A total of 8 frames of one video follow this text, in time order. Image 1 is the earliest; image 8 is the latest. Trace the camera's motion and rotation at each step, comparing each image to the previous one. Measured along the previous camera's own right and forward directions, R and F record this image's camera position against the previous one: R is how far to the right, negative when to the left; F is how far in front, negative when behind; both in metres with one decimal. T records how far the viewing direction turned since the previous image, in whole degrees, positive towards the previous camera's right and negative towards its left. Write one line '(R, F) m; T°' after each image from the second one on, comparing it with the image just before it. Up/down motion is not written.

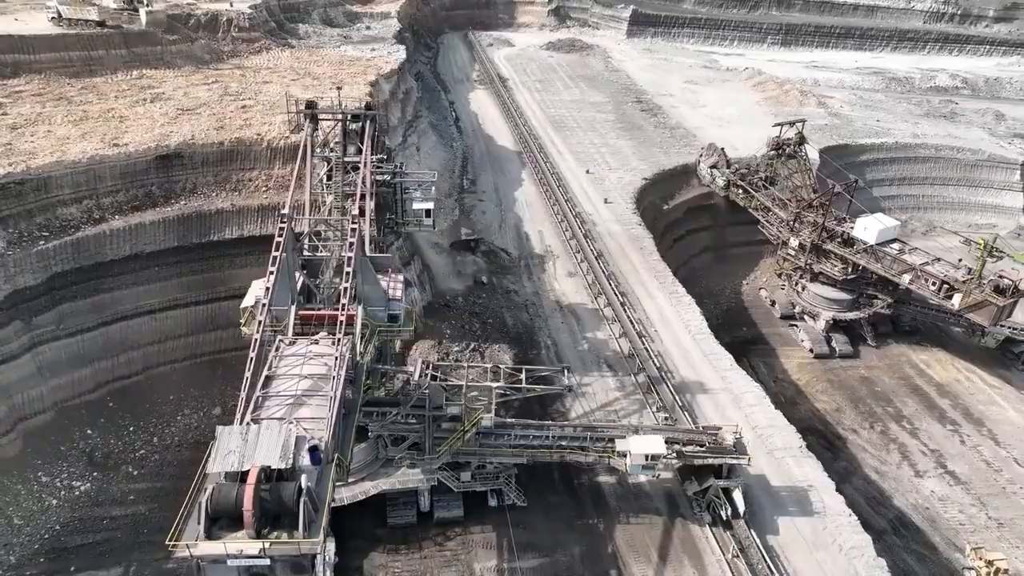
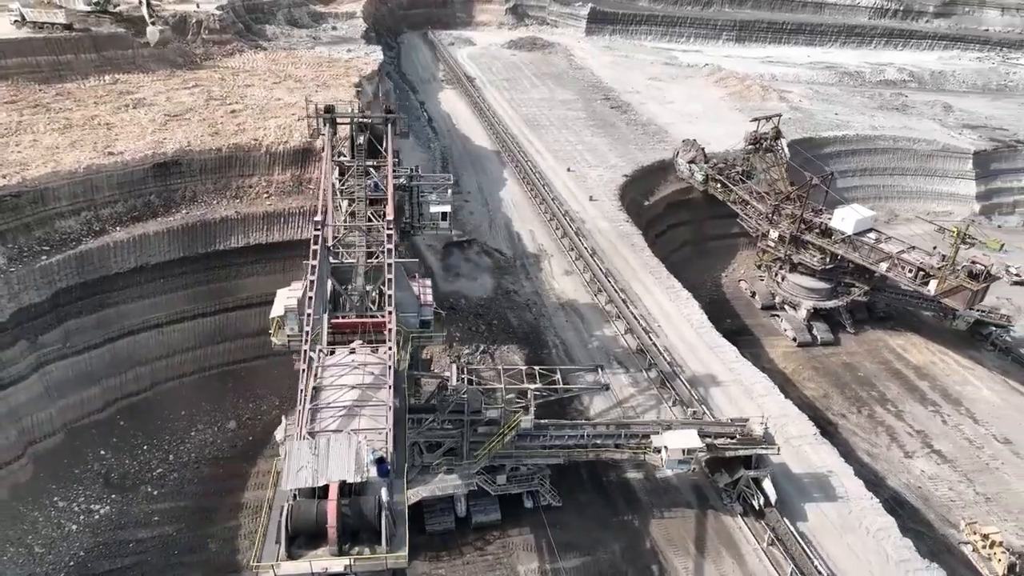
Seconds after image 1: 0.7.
(-2.0, +0.1) m; +4°
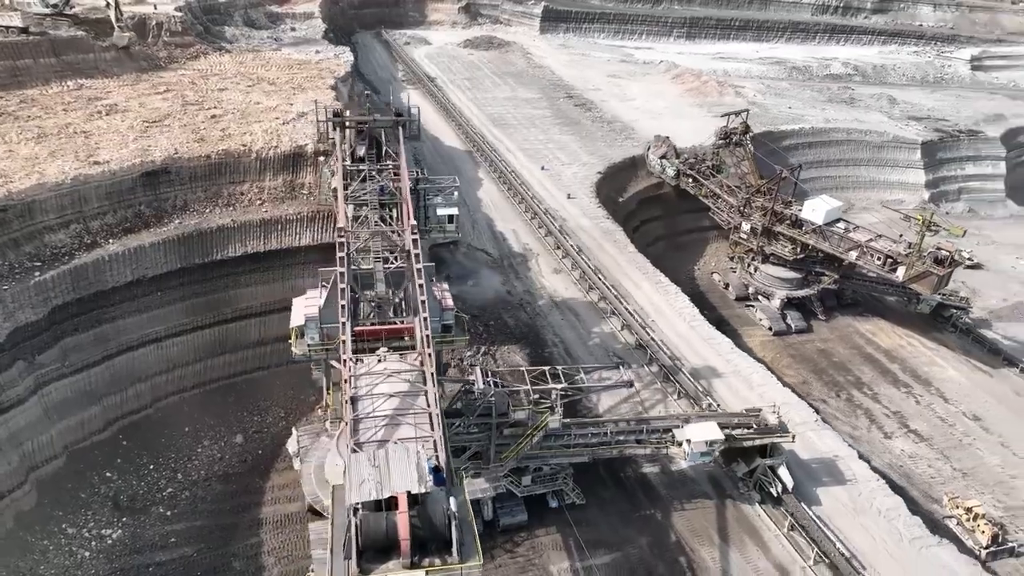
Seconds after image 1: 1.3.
(-1.8, +0.1) m; +4°
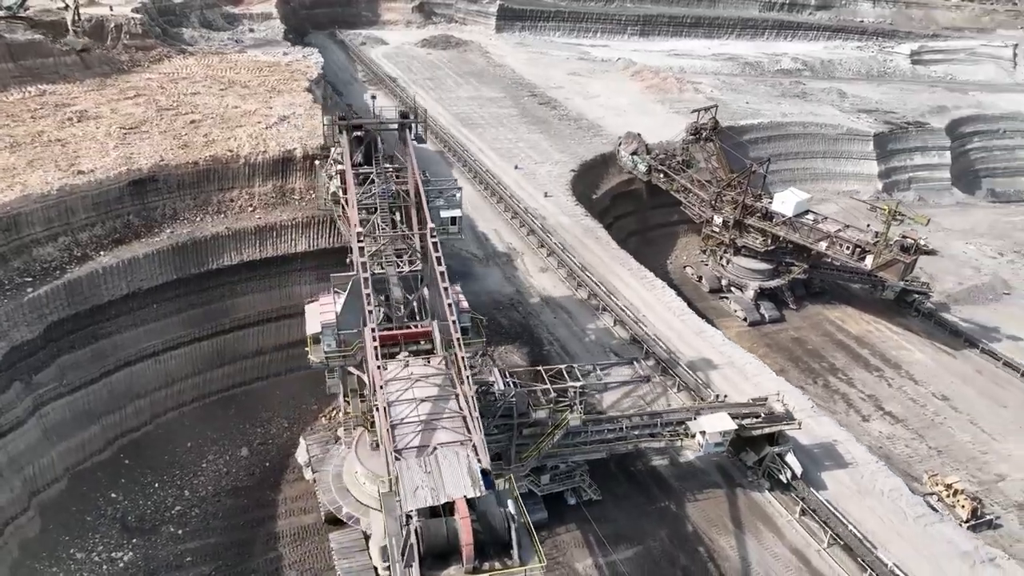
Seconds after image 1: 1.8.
(-1.6, 0.0) m; +4°
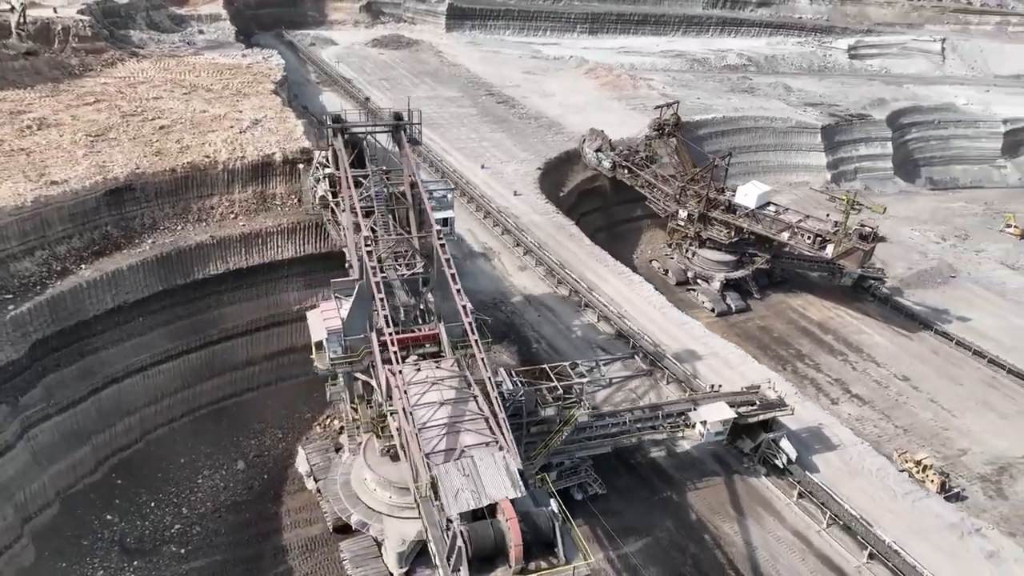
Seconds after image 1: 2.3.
(-1.4, 0.0) m; +4°
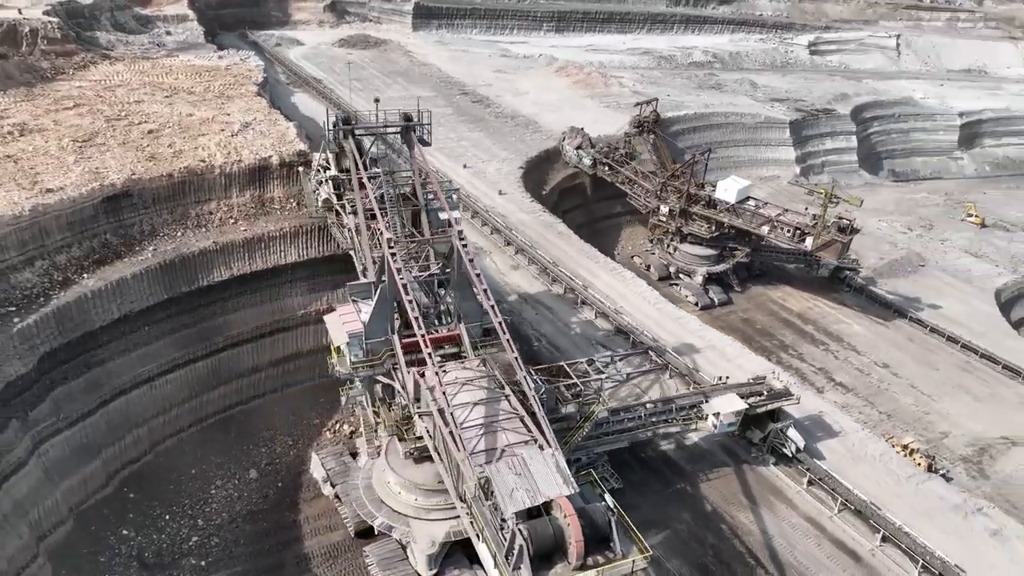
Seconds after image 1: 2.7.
(-1.4, 0.0) m; +3°
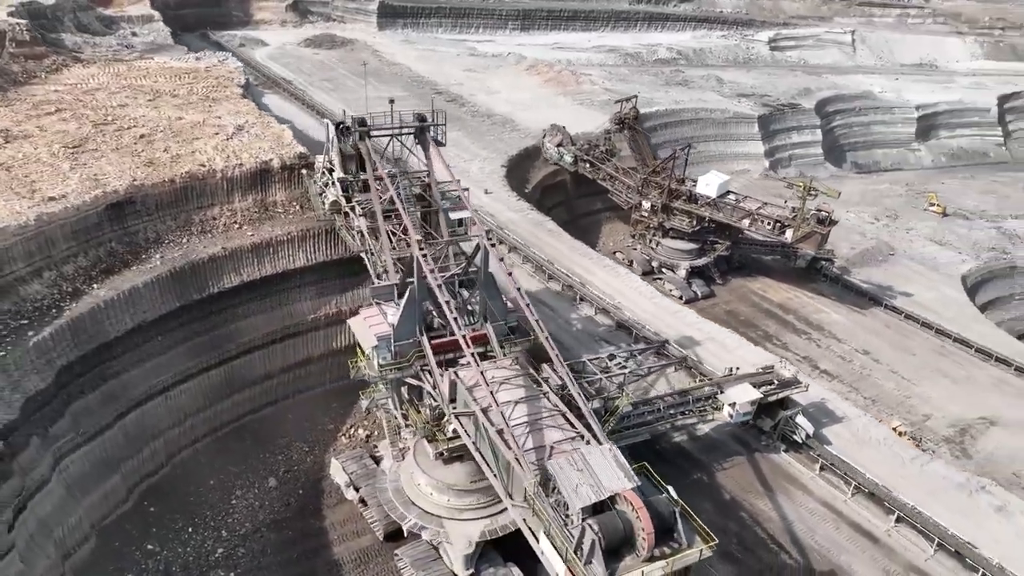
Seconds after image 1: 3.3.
(-1.6, 0.0) m; +3°
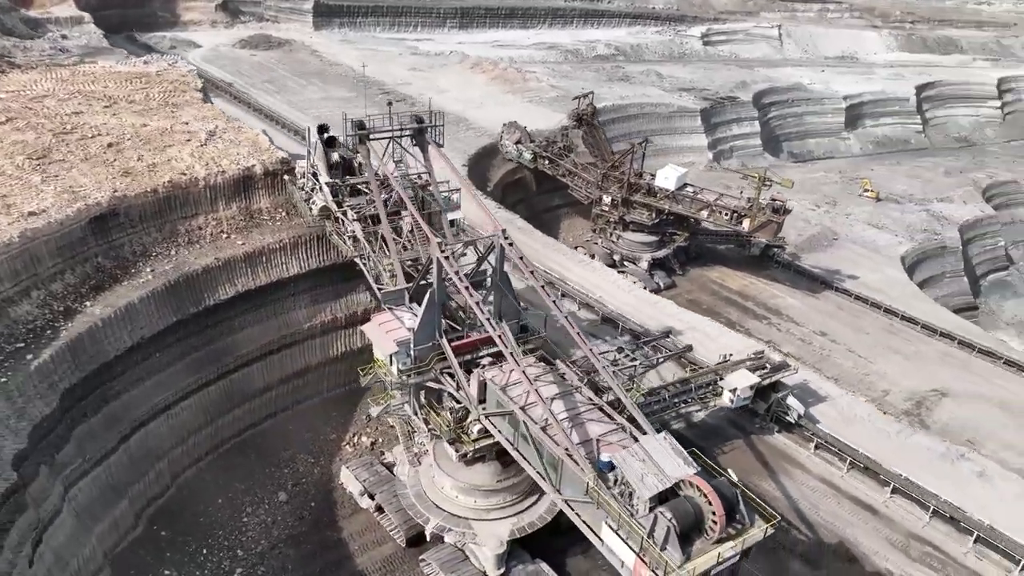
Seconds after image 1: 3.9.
(-1.9, 0.0) m; +5°
